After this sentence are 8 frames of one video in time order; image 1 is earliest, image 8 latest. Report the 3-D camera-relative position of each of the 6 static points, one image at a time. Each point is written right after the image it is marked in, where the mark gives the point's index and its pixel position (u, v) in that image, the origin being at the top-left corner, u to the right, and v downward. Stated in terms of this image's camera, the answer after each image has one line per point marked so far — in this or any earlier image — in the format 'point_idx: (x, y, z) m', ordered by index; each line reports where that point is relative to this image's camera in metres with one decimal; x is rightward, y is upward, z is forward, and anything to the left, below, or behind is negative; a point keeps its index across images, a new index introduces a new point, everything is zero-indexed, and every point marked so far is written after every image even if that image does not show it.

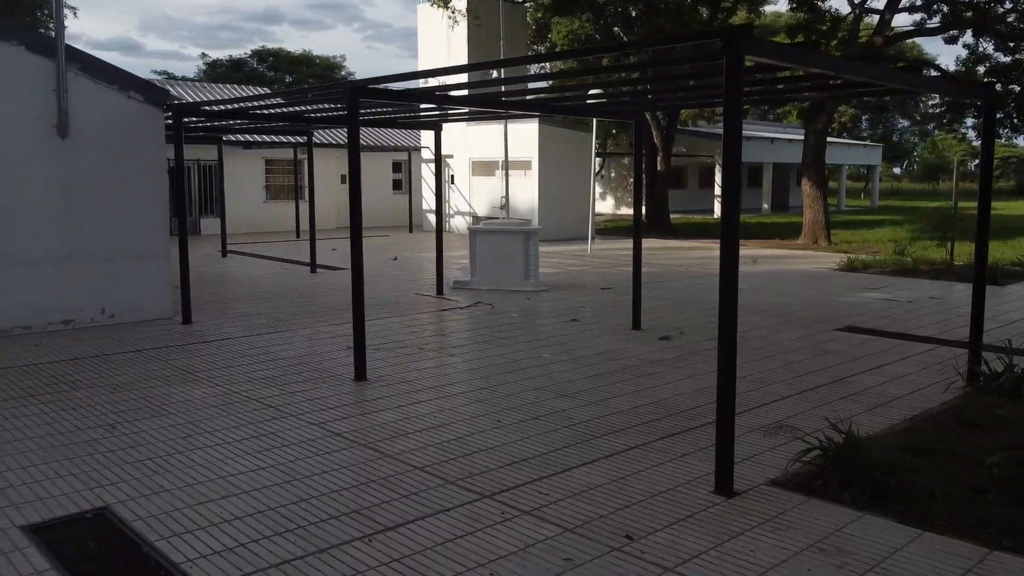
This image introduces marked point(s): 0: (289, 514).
0: (-1.3, -1.3, +4.8) m
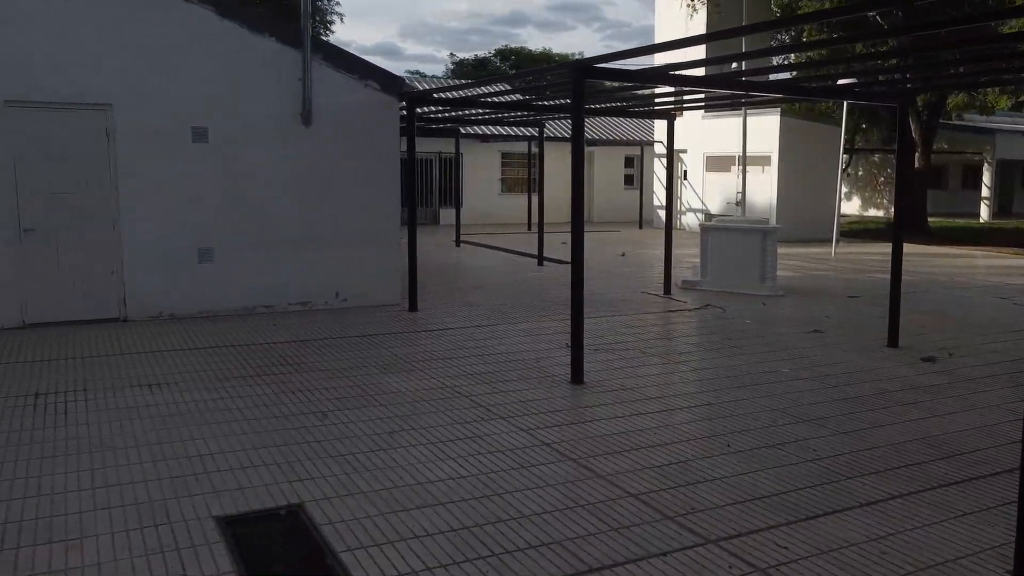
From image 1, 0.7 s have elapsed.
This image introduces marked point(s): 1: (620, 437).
0: (-0.1, -1.3, +4.3) m
1: (+0.8, -1.1, +6.2) m
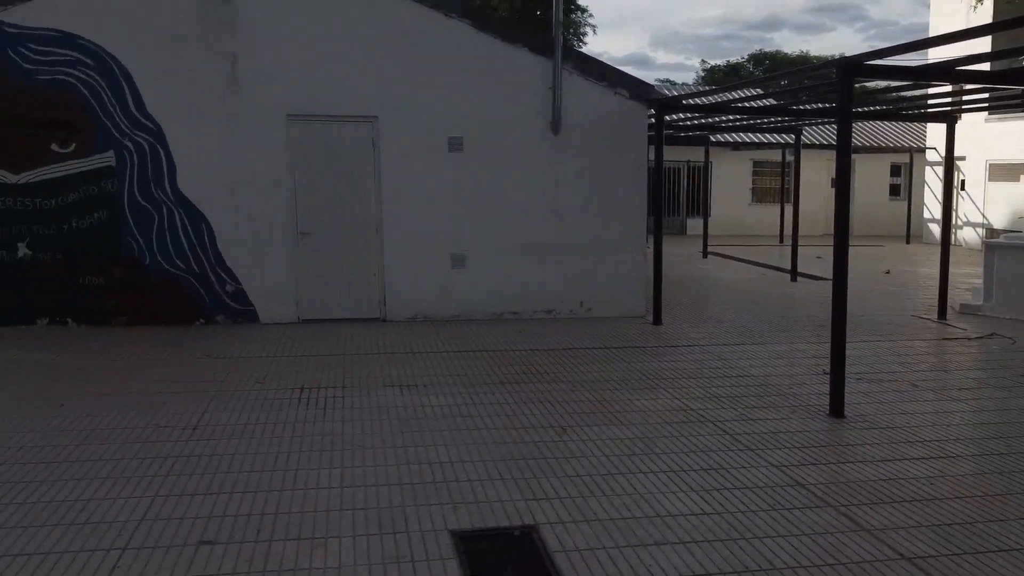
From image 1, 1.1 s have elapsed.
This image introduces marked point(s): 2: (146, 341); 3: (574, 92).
0: (+1.0, -1.4, +3.9) m
1: (+2.4, -1.3, +5.5) m
2: (-3.6, -0.5, +8.4) m
3: (+0.7, +2.3, +10.0) m
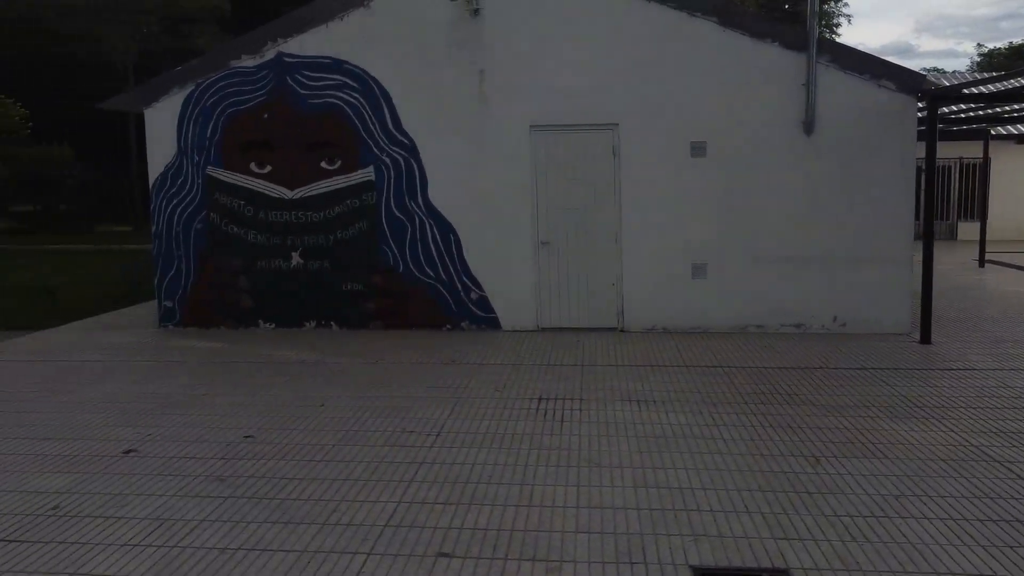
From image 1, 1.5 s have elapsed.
0: (+2.0, -1.5, +3.3) m
1: (+3.8, -1.4, +4.4) m
2: (-1.2, -0.6, +8.8) m
3: (+3.5, +2.2, +9.2) m
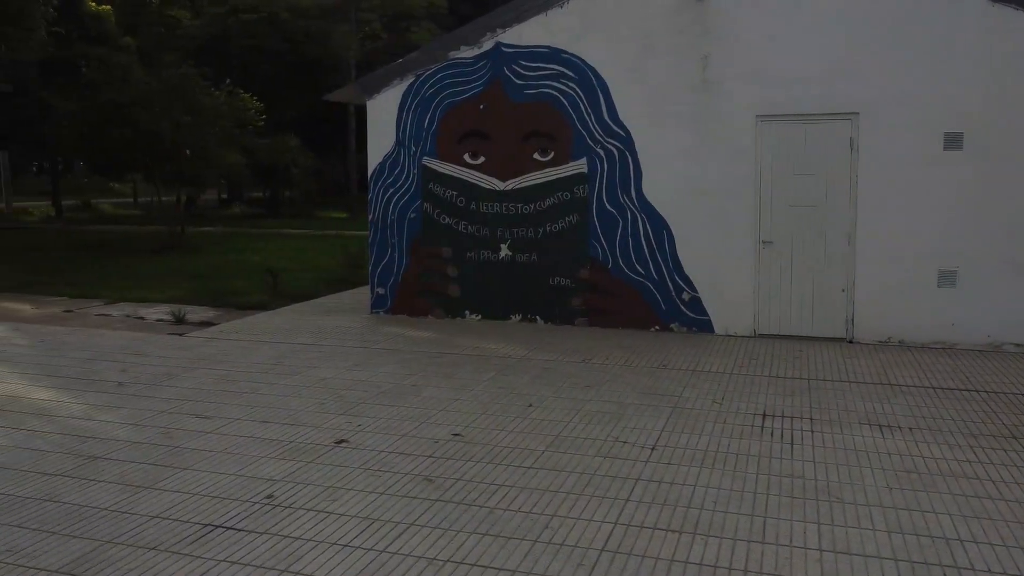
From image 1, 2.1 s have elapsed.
0: (+2.7, -1.6, +2.3) m
1: (+4.8, -1.6, +3.0) m
2: (+0.9, -0.6, +8.4) m
3: (+5.7, +2.0, +7.8) m
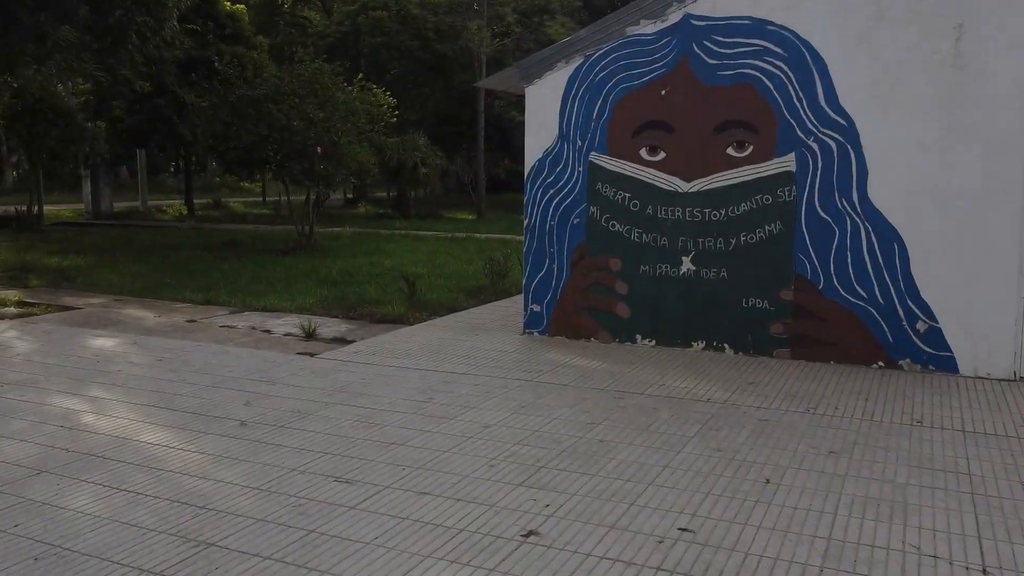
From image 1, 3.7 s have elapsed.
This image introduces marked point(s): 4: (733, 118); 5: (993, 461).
0: (+3.5, -1.8, +0.4) m
1: (+5.5, -1.9, +0.8) m
2: (+2.5, -0.8, +6.7) m
3: (+7.1, +1.7, +5.4) m
4: (+2.0, +1.5, +7.7) m
5: (+2.9, -1.0, +5.1) m
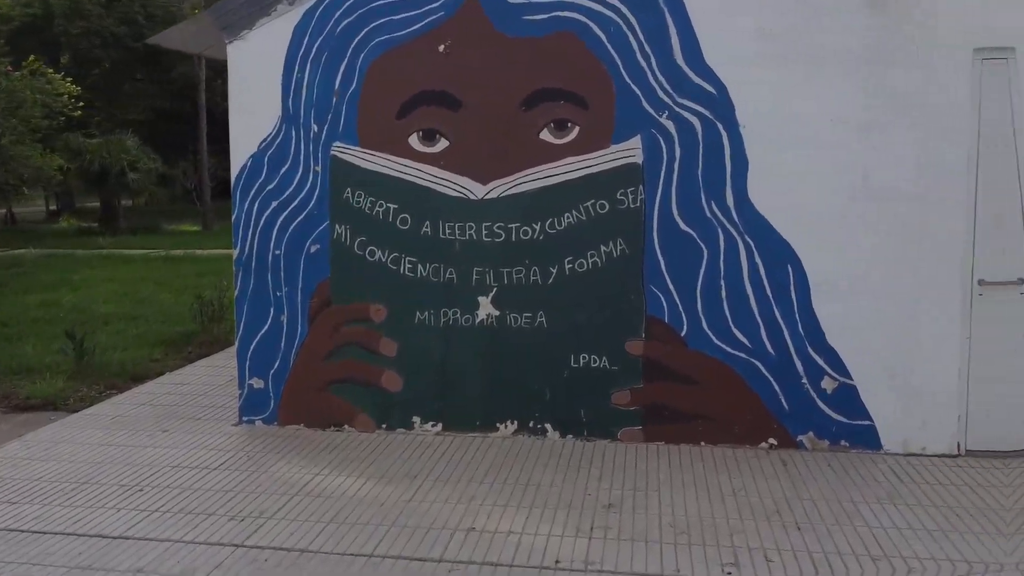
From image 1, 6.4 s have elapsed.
0: (+3.7, -2.0, -1.5) m
1: (+5.6, -1.9, -0.5) m
2: (+1.1, -1.1, +4.3) m
3: (+5.7, +1.7, +4.3) m
4: (+0.2, +1.2, +5.1) m
5: (+1.9, -1.3, +2.9) m
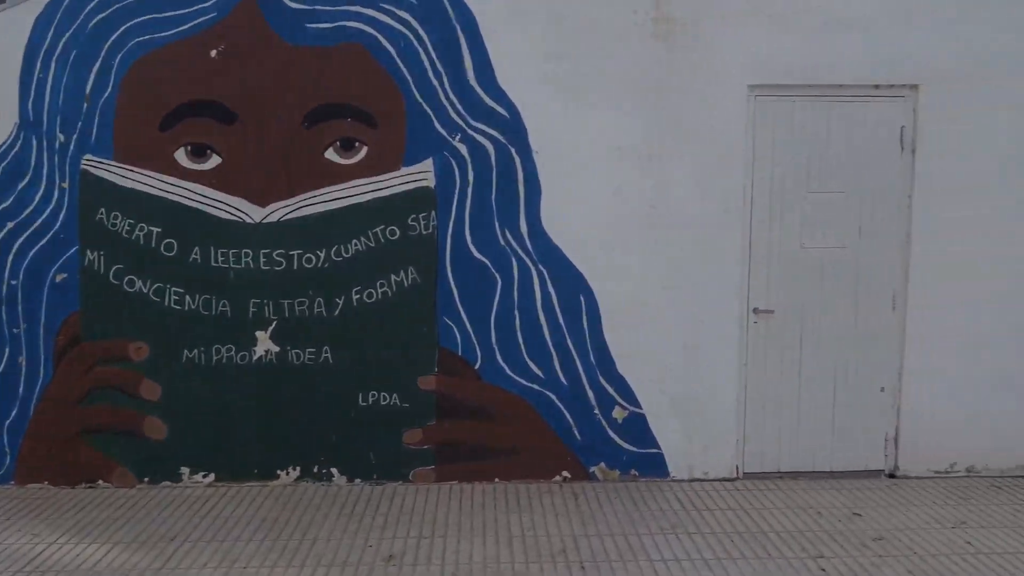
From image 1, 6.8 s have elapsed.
0: (+3.9, -2.1, -1.0) m
1: (+5.5, -2.1, +0.4) m
2: (0.0, -1.2, +4.1) m
3: (+4.6, +1.5, +5.1) m
4: (-1.0, +1.0, +4.7) m
5: (+1.1, -1.5, +2.9) m
